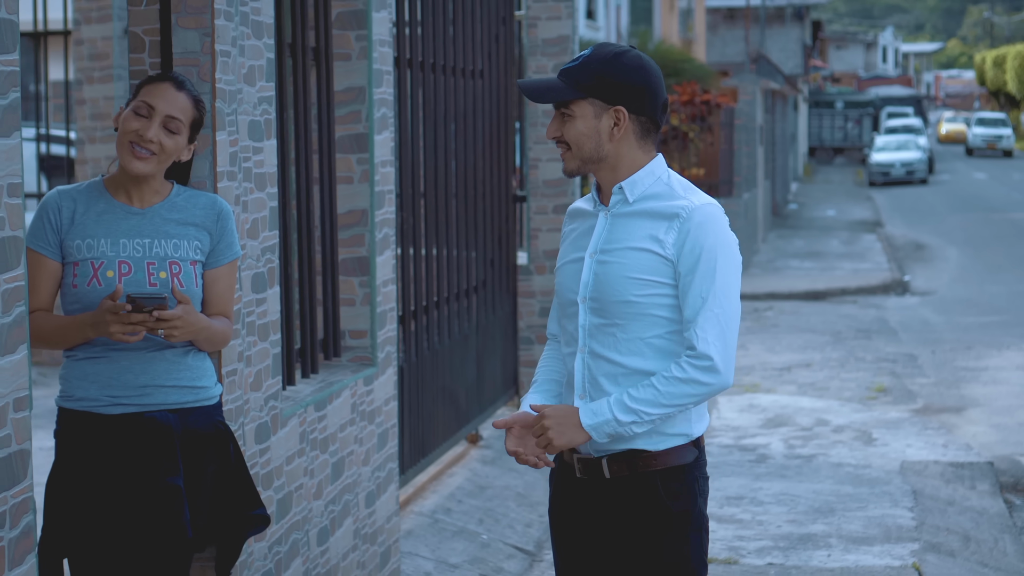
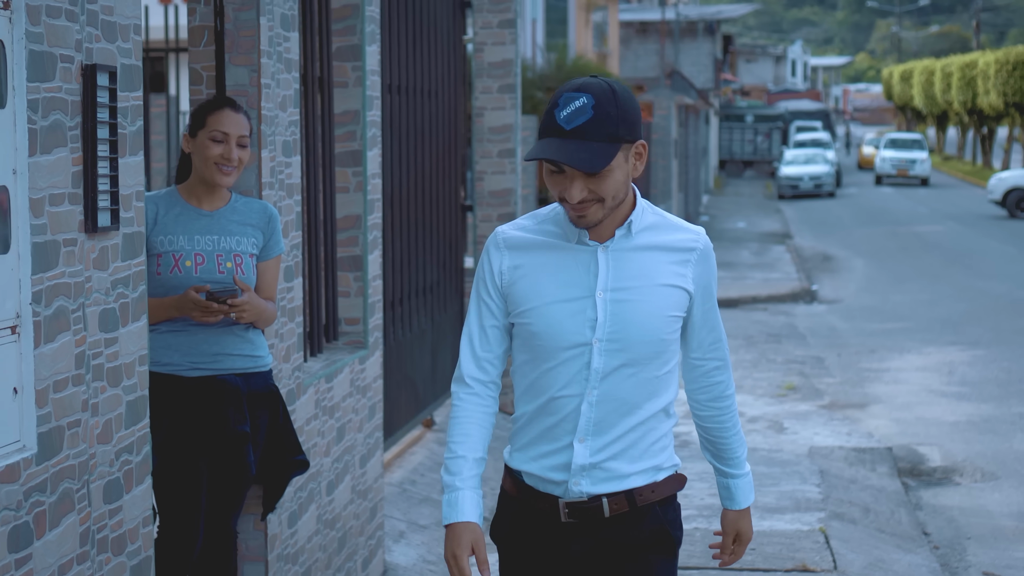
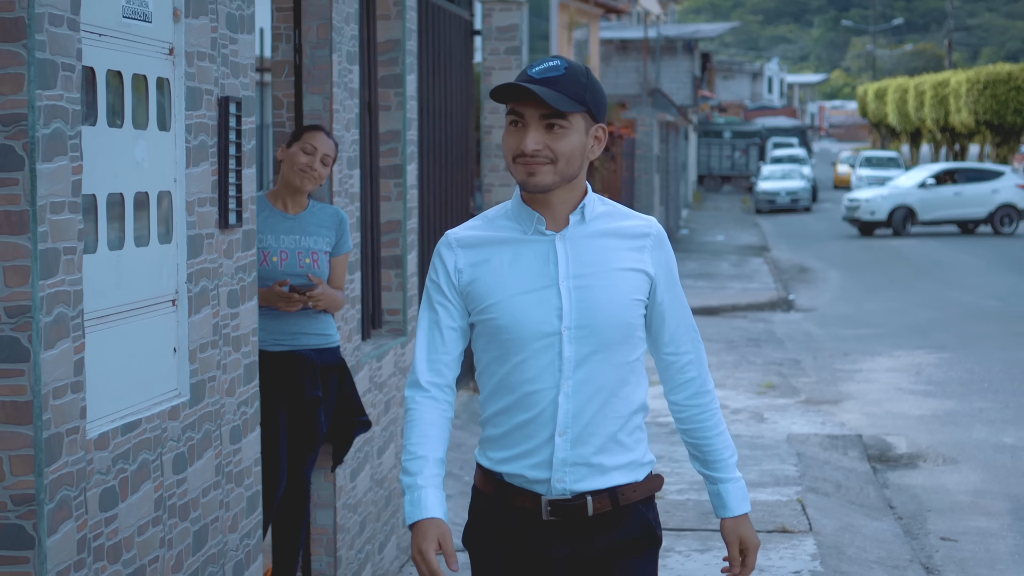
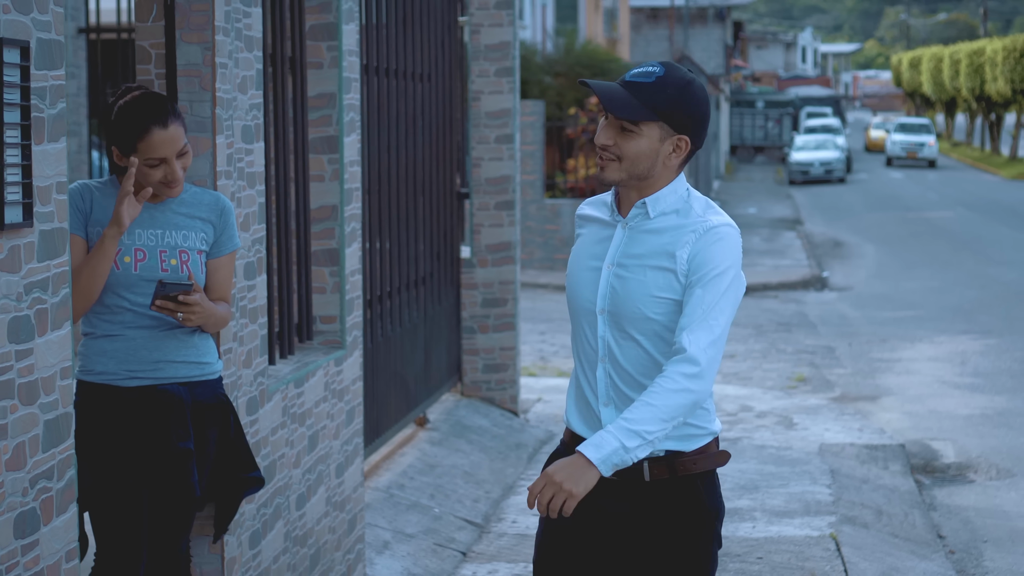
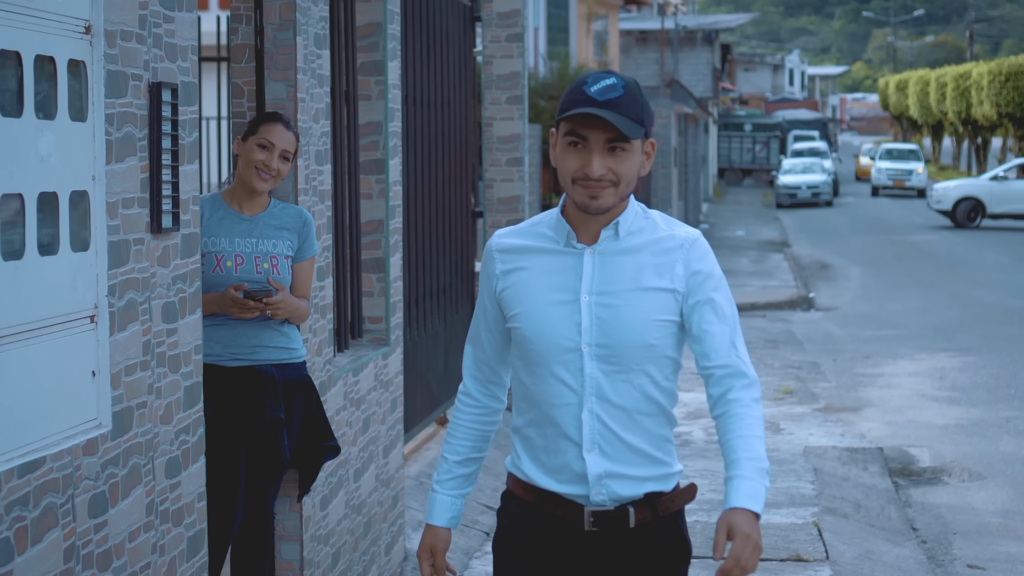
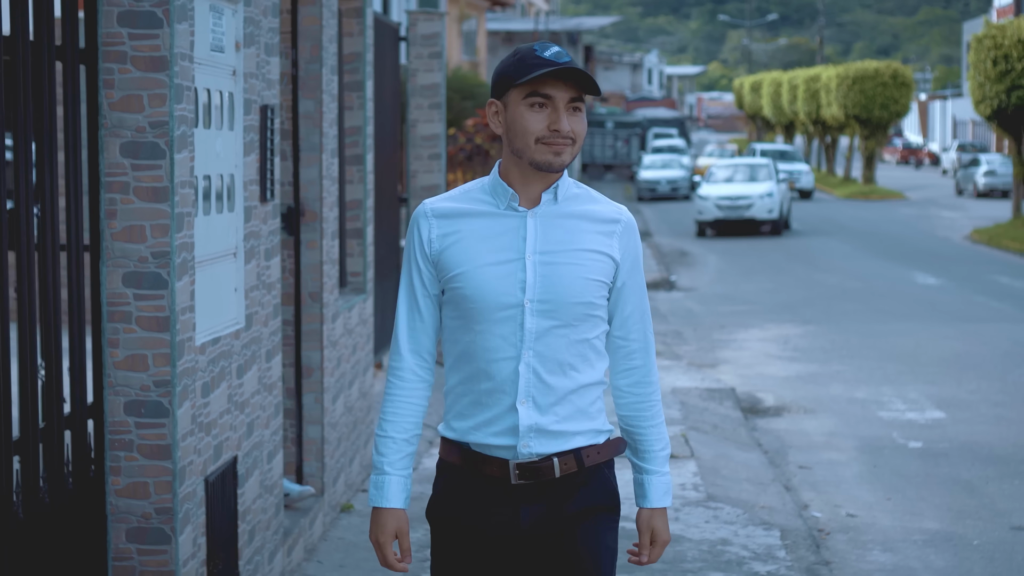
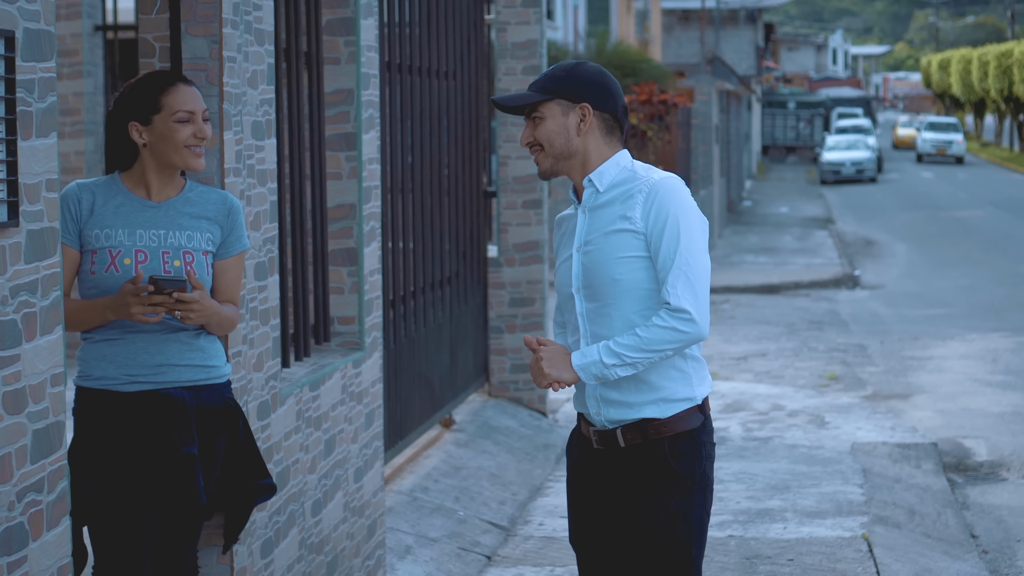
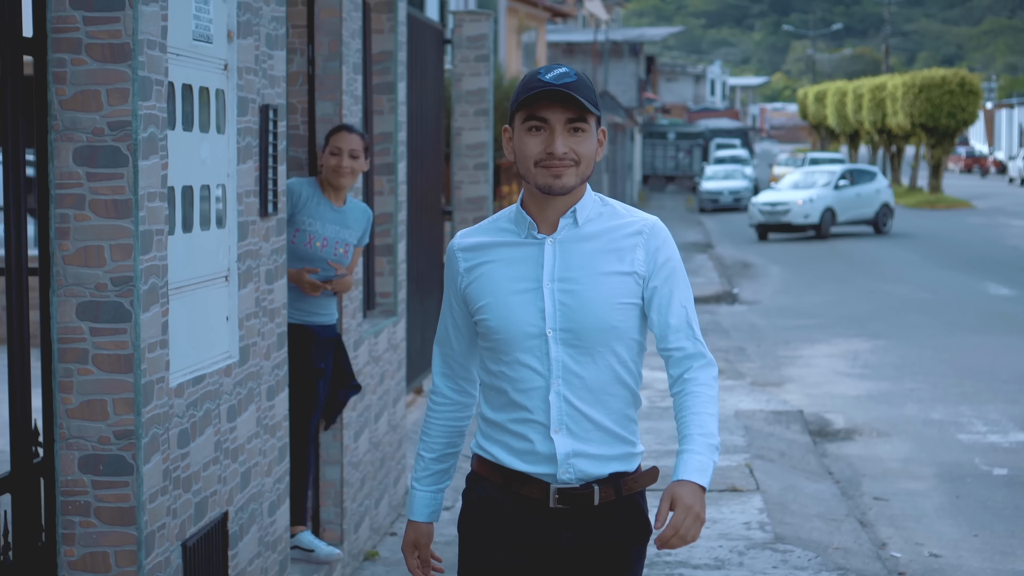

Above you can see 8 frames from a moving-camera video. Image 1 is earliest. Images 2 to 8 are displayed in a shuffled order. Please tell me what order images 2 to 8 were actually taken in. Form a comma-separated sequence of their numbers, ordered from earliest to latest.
7, 4, 2, 5, 3, 8, 6
